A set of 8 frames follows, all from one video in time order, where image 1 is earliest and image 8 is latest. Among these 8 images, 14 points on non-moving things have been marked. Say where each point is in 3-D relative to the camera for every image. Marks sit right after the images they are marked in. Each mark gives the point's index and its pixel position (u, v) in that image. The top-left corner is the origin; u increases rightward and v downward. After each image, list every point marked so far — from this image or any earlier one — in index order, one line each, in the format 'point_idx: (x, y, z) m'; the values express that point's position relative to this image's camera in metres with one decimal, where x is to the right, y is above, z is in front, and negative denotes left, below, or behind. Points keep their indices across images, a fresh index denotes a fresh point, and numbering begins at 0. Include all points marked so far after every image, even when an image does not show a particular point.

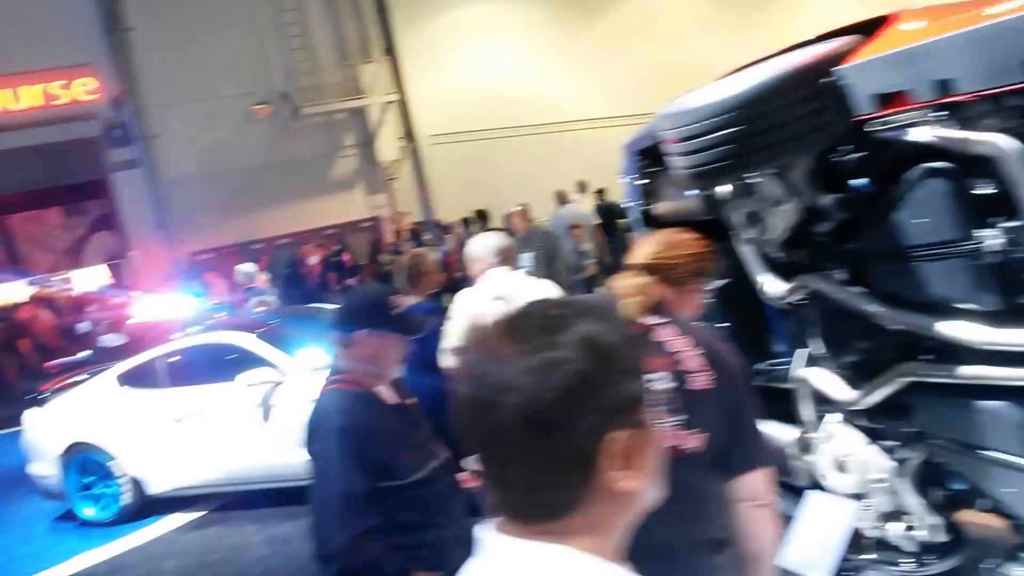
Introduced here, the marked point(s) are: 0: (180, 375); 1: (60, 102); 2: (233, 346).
0: (-2.5, -0.6, +7.2) m
1: (-8.1, +3.3, +17.2) m
2: (-2.1, -0.4, +7.1) m
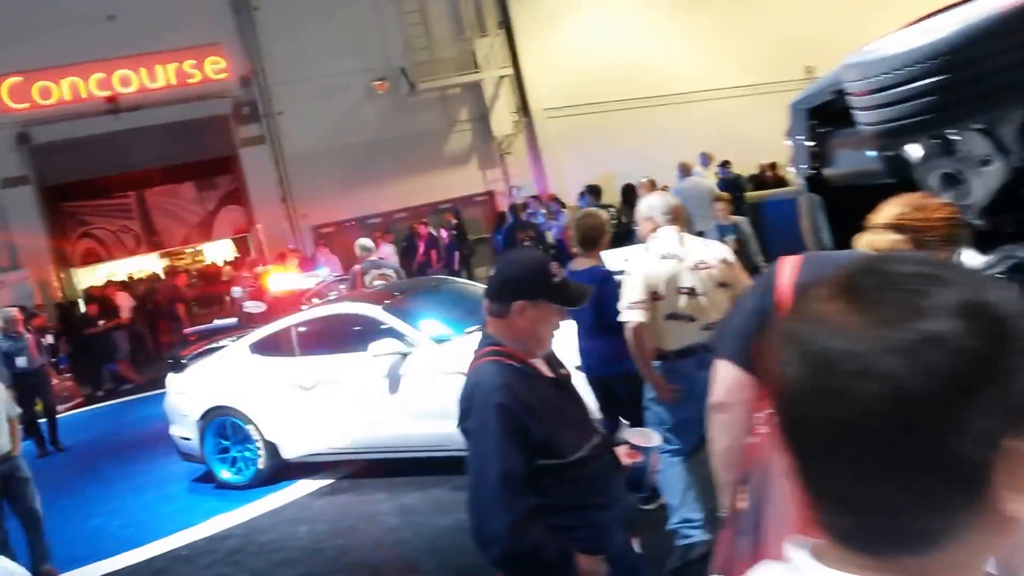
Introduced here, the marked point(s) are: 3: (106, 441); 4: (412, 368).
0: (-1.5, -0.4, +7.4) m
1: (-5.9, +3.9, +17.8) m
2: (-1.1, -0.2, +7.2) m
3: (-4.3, -1.6, +10.2) m
4: (-0.7, -0.6, +6.7) m
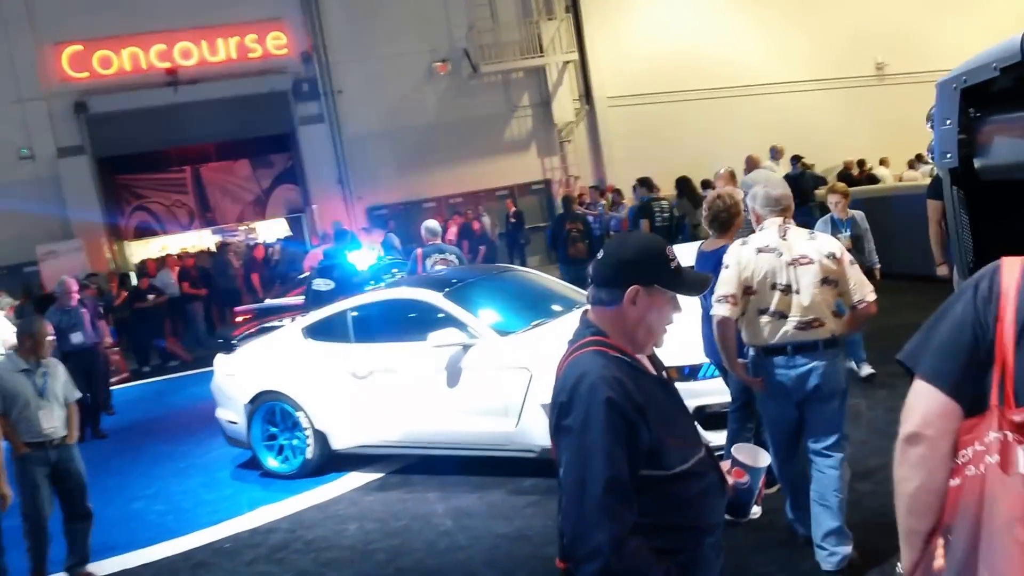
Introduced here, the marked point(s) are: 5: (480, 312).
0: (-1.1, -0.3, +7.0) m
1: (-4.7, +4.3, +17.6) m
2: (-0.6, -0.1, +6.8) m
3: (-3.8, -1.4, +10.0) m
4: (-0.3, -0.5, +6.3) m
5: (-0.3, -0.1, +6.7) m
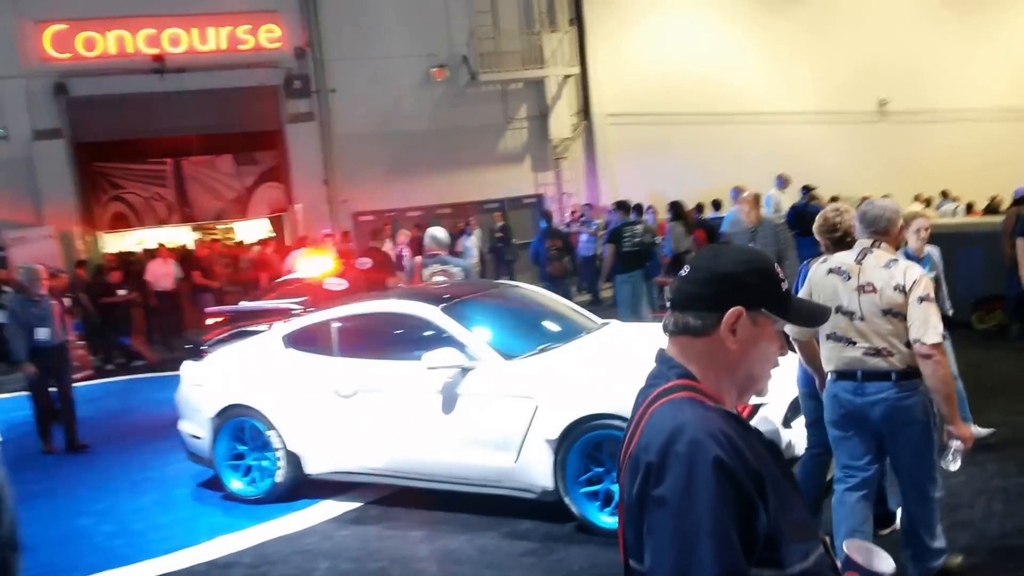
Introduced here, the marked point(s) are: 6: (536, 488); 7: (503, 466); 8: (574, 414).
0: (-1.1, -0.4, +6.3) m
1: (-4.7, +4.2, +16.9) m
2: (-0.6, -0.2, +6.1) m
3: (-3.9, -1.3, +9.2) m
4: (-0.2, -0.6, +5.7) m
5: (-0.2, -0.2, +6.0) m
6: (+0.1, -1.1, +5.5) m
7: (-0.1, -1.0, +5.5) m
8: (+0.3, -0.7, +5.3) m
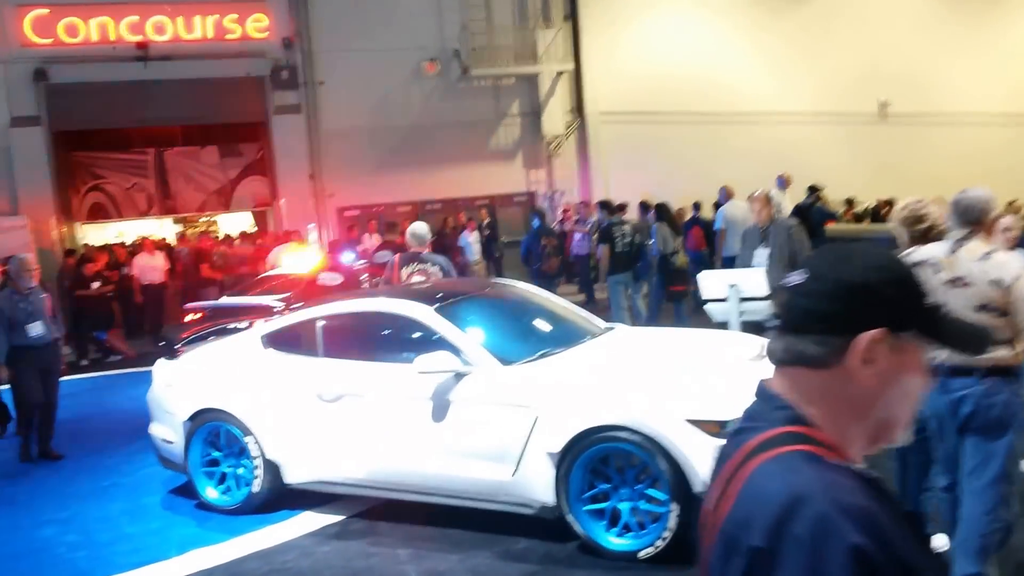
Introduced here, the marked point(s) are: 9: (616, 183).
0: (-1.1, -0.3, +5.9) m
1: (-4.8, +4.3, +16.4) m
2: (-0.6, -0.2, +5.7) m
3: (-4.0, -1.2, +8.8) m
4: (-0.3, -0.6, +5.2) m
5: (-0.3, -0.2, +5.6) m
6: (+0.1, -1.1, +5.0) m
7: (-0.1, -1.0, +5.1) m
8: (+0.3, -0.7, +4.9) m
9: (+2.1, +2.1, +19.1) m
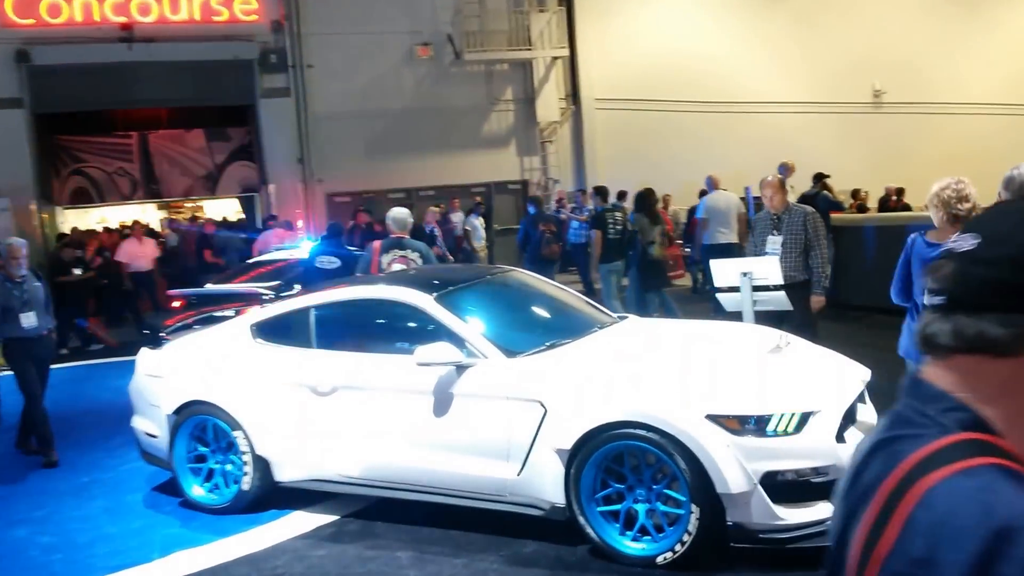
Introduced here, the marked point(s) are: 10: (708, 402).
0: (-1.0, -0.3, +5.6) m
1: (-4.9, +4.5, +16.0) m
2: (-0.6, -0.1, +5.4) m
3: (-4.0, -1.1, +8.4) m
4: (-0.2, -0.5, +4.9) m
5: (-0.2, -0.2, +5.3) m
6: (+0.2, -1.1, +4.7) m
7: (0.0, -1.0, +4.8) m
8: (+0.4, -0.6, +4.6) m
9: (+2.0, +2.3, +18.8) m
10: (+0.9, -0.5, +4.4) m
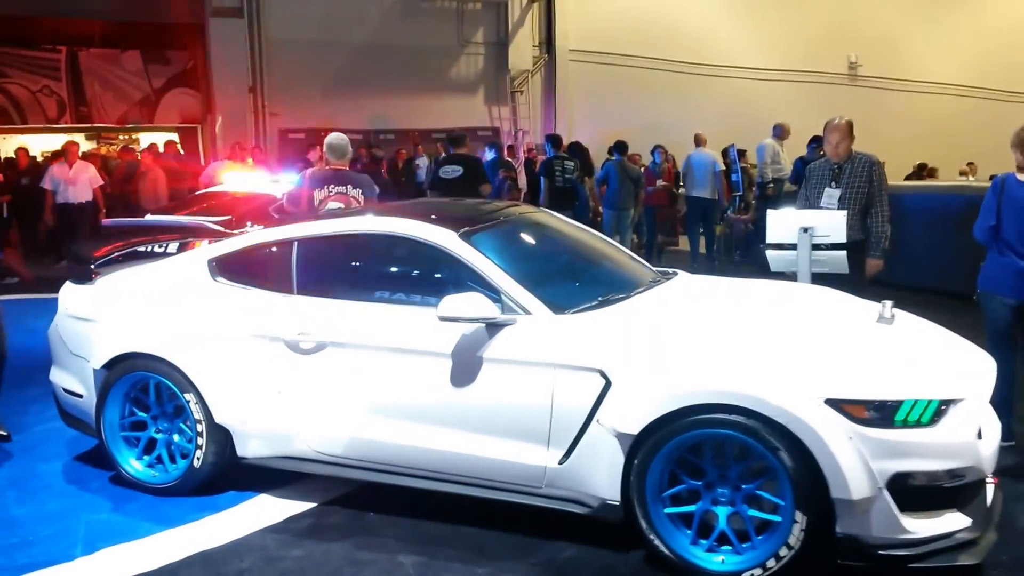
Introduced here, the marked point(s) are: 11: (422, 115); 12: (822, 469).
0: (-0.9, +0.1, +4.4) m
1: (-5.2, +5.4, +14.4) m
2: (-0.4, +0.2, +4.3) m
3: (-4.1, -0.6, +7.1) m
4: (-0.1, -0.2, +3.9) m
5: (-0.1, +0.1, +4.2) m
6: (+0.3, -0.8, +3.7) m
7: (+0.1, -0.7, +3.8) m
8: (+0.6, -0.4, +3.5) m
9: (+1.3, +3.0, +17.7) m
10: (+1.1, -0.3, +3.4) m
11: (-1.6, +3.0, +16.5) m
12: (+1.1, -0.6, +3.4) m
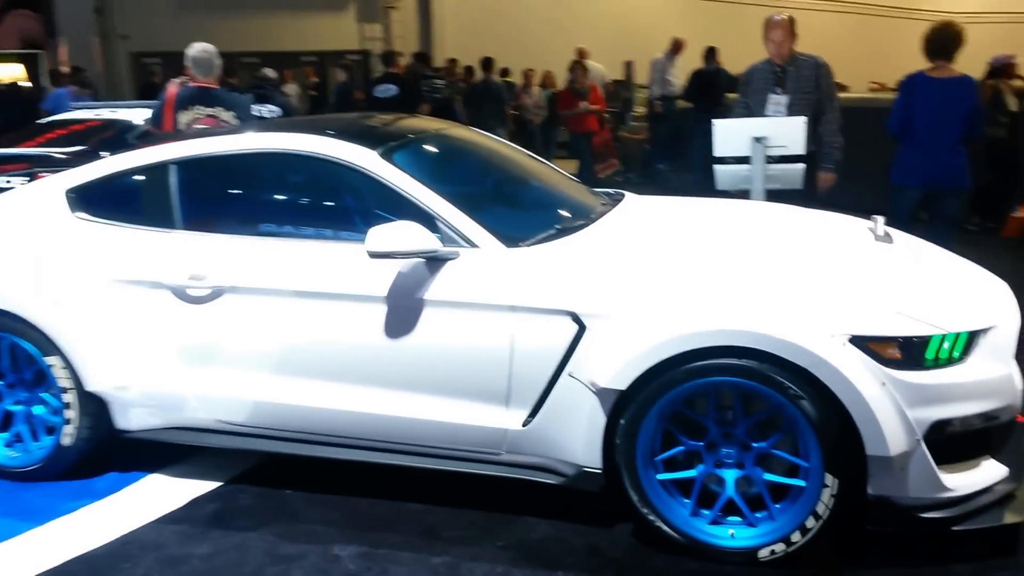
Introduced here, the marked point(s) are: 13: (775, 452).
0: (-1.2, +0.3, +3.6) m
1: (-6.9, +6.2, +12.5) m
2: (-0.7, +0.5, +3.5) m
3: (-4.6, -0.2, +5.8) m
4: (-0.2, 0.0, +3.2) m
5: (-0.3, +0.4, +3.5) m
6: (+0.2, -0.6, +3.1) m
7: (0.0, -0.5, +3.1) m
8: (+0.4, -0.2, +2.9) m
9: (-0.8, +4.3, +16.8) m
10: (+1.0, -0.1, +2.9) m
11: (-3.5, +4.0, +15.2) m
12: (+1.0, -0.4, +2.9) m
13: (+0.8, -0.5, +3.0) m
